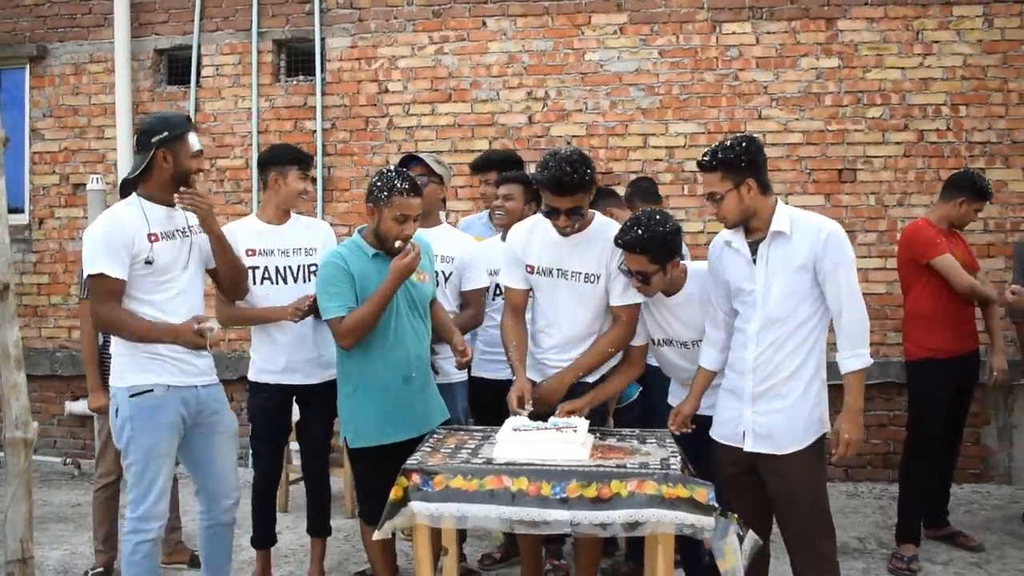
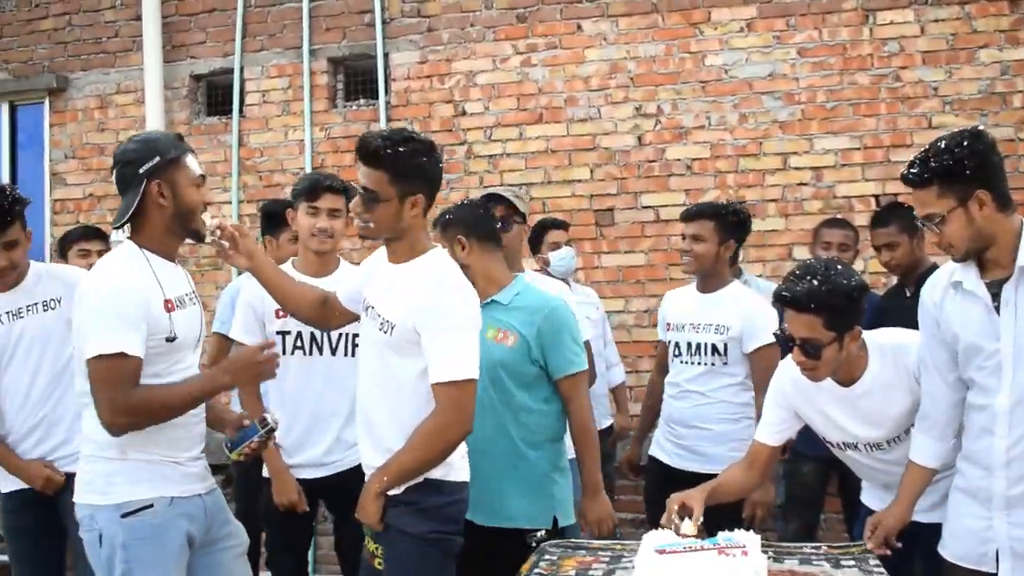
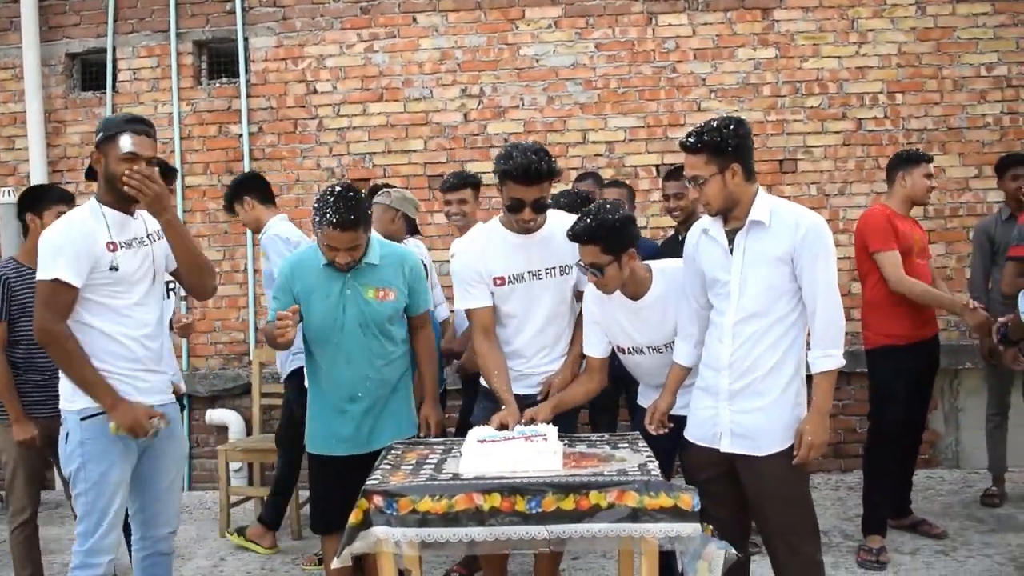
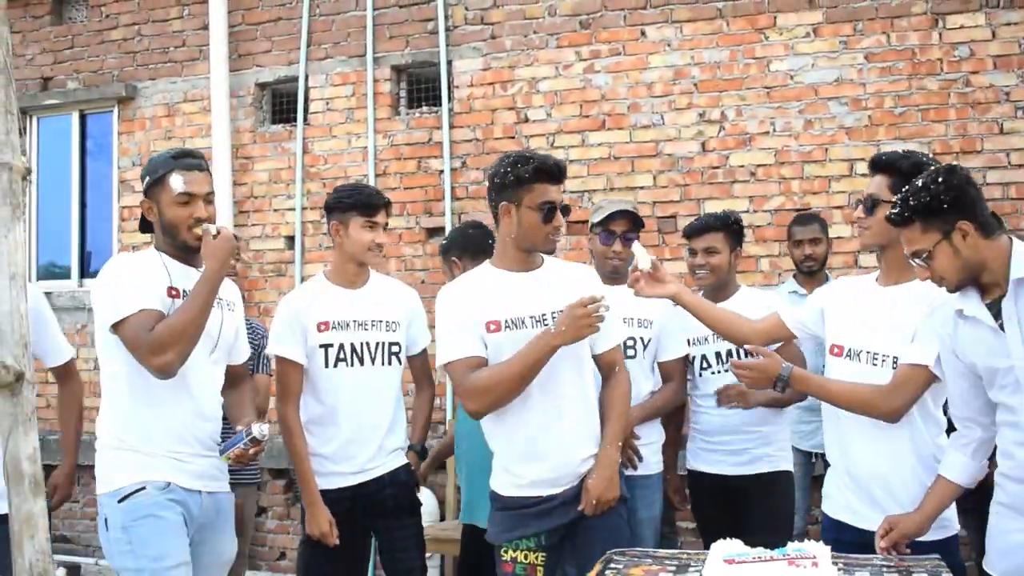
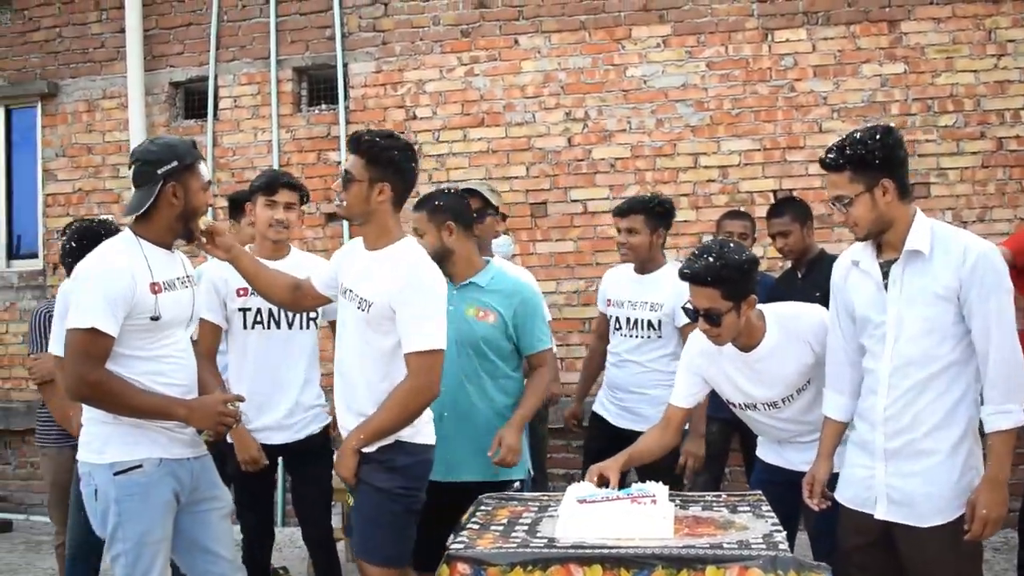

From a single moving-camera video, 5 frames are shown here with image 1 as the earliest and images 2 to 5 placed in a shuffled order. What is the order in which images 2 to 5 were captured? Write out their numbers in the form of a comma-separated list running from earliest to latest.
3, 5, 2, 4
